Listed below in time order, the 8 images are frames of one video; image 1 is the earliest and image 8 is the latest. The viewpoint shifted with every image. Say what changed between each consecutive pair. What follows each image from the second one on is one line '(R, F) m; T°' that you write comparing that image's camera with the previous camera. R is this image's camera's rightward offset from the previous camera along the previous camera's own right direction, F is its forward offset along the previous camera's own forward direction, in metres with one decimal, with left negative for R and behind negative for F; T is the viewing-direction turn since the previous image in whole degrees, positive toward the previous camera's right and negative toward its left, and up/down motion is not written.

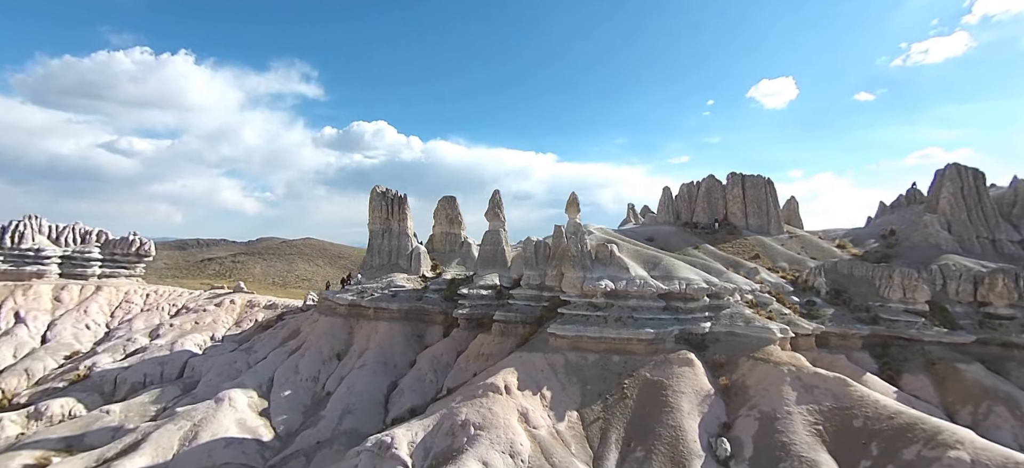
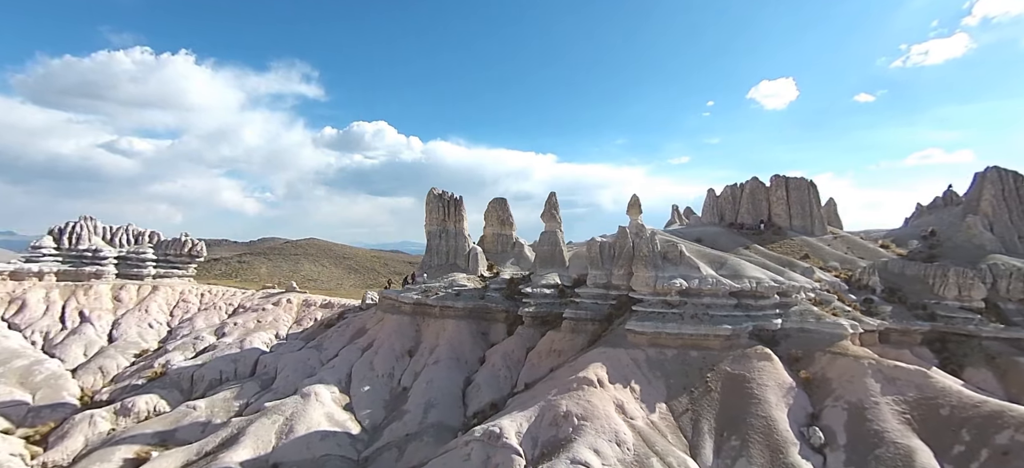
(-3.7, -1.0) m; 0°
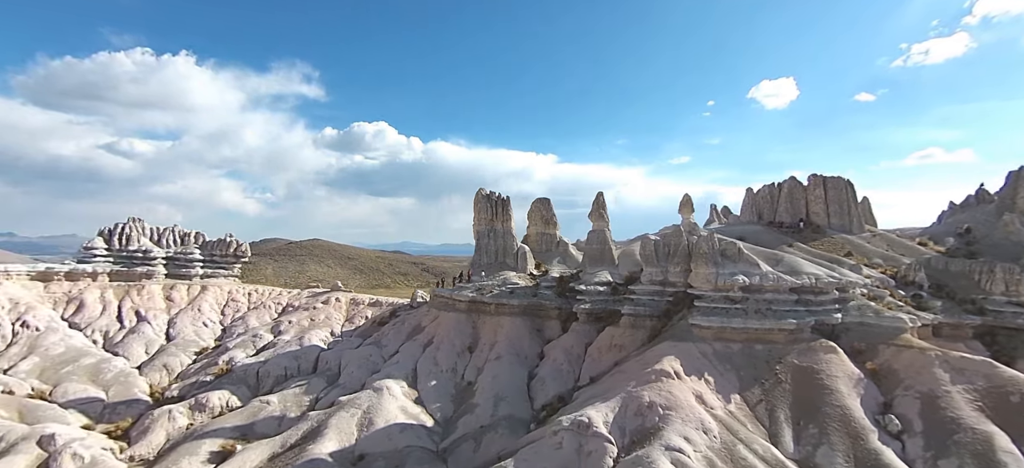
(-3.3, -0.8) m; 0°
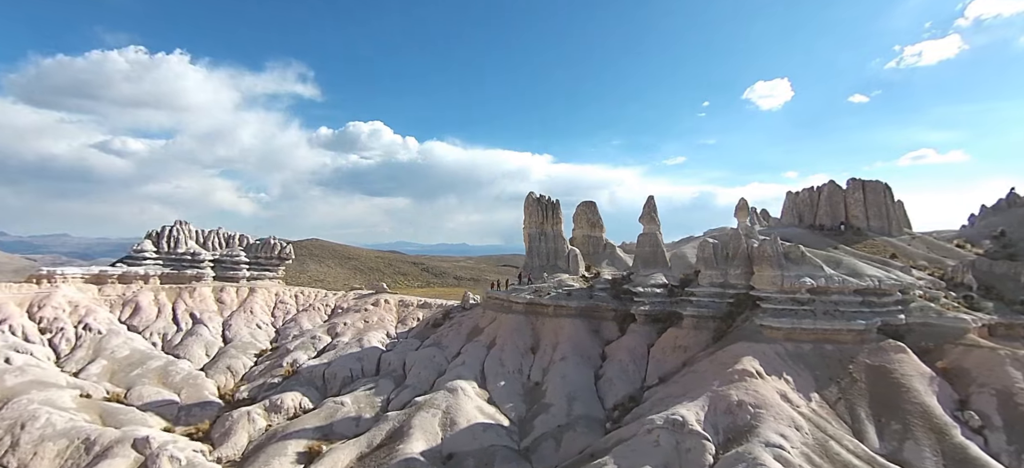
(-4.0, -0.6) m; +1°
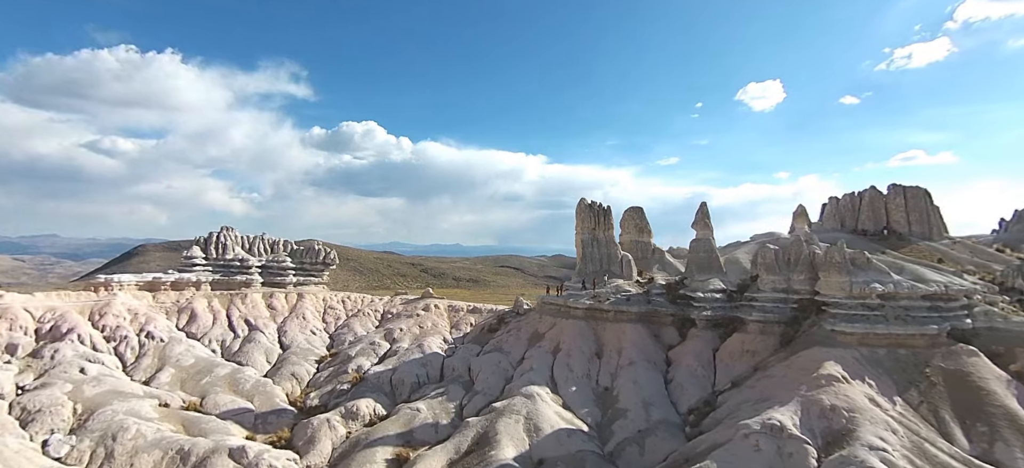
(-4.4, -0.3) m; +1°
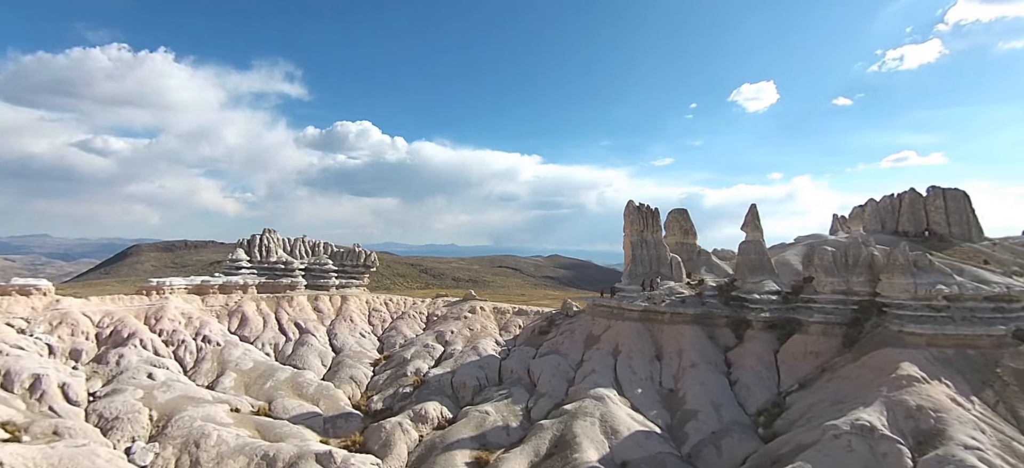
(-4.0, 0.0) m; +1°
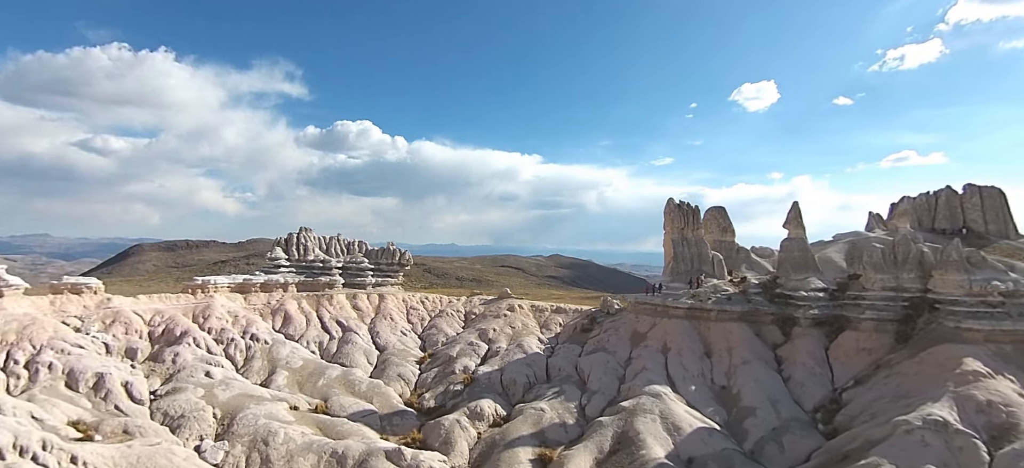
(-3.0, +0.1) m; 0°
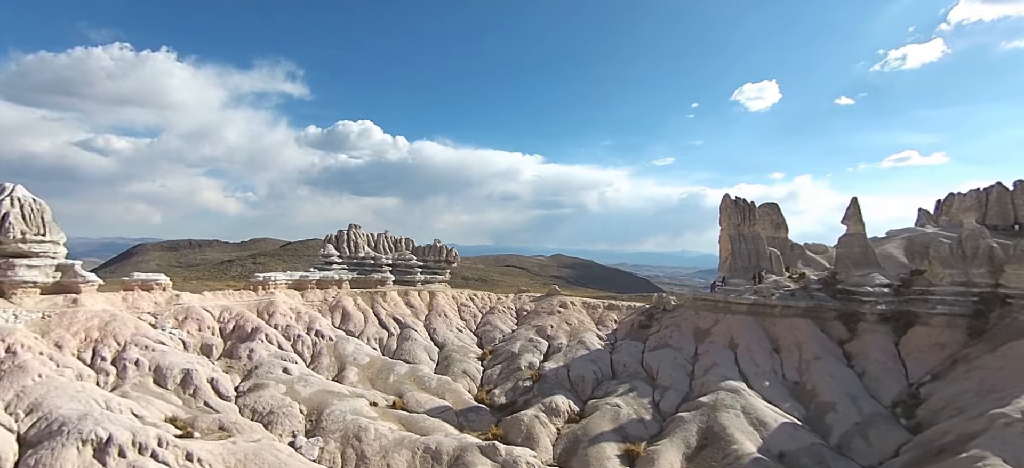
(-4.0, +0.2) m; 0°
